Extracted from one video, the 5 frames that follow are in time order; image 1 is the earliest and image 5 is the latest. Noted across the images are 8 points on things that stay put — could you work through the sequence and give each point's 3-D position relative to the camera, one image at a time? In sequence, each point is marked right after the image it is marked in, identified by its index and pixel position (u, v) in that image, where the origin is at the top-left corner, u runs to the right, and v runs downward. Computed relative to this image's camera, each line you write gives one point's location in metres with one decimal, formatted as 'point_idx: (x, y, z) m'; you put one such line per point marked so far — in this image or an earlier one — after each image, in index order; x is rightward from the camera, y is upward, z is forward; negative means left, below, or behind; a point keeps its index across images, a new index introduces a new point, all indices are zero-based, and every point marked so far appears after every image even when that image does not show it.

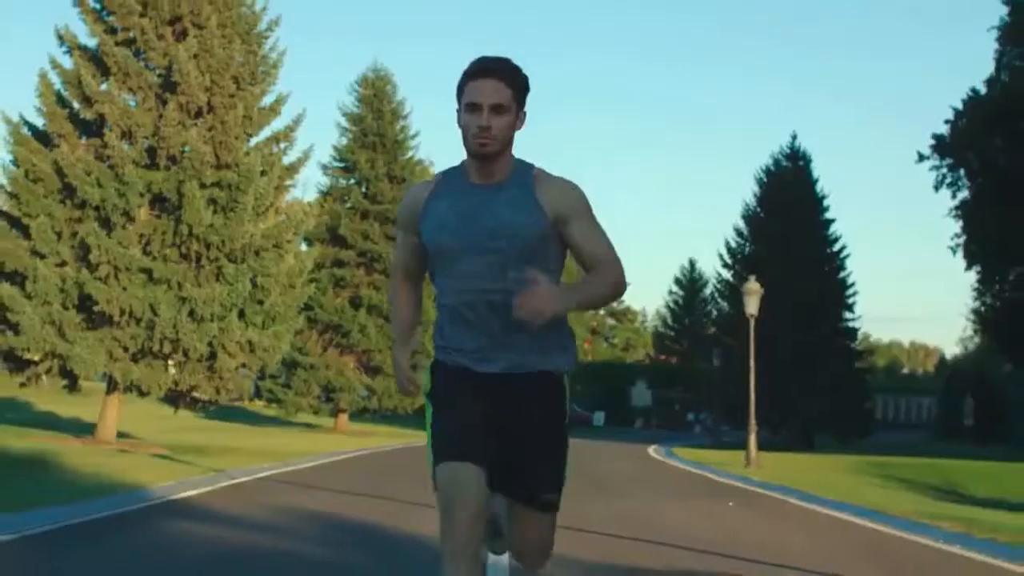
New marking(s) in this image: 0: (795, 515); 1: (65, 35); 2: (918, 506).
0: (+2.8, -2.2, +14.8) m
1: (-4.8, +2.7, +15.9) m
2: (+4.2, -2.2, +15.2) m
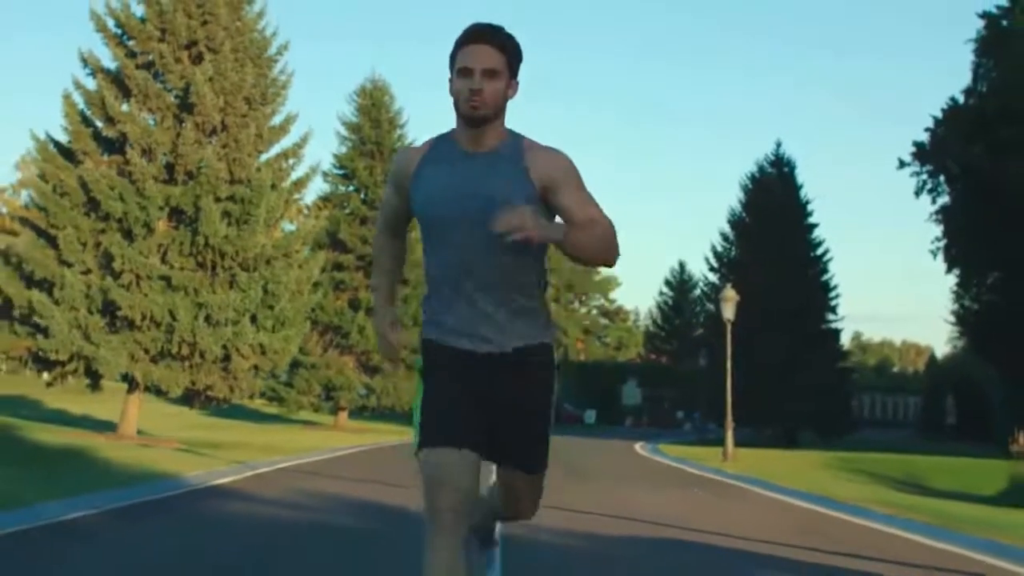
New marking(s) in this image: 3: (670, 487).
0: (+2.8, -2.3, +16.0) m
1: (-4.8, +2.6, +17.0) m
2: (+4.1, -2.3, +16.4) m
3: (+1.9, -2.3, +17.8) m
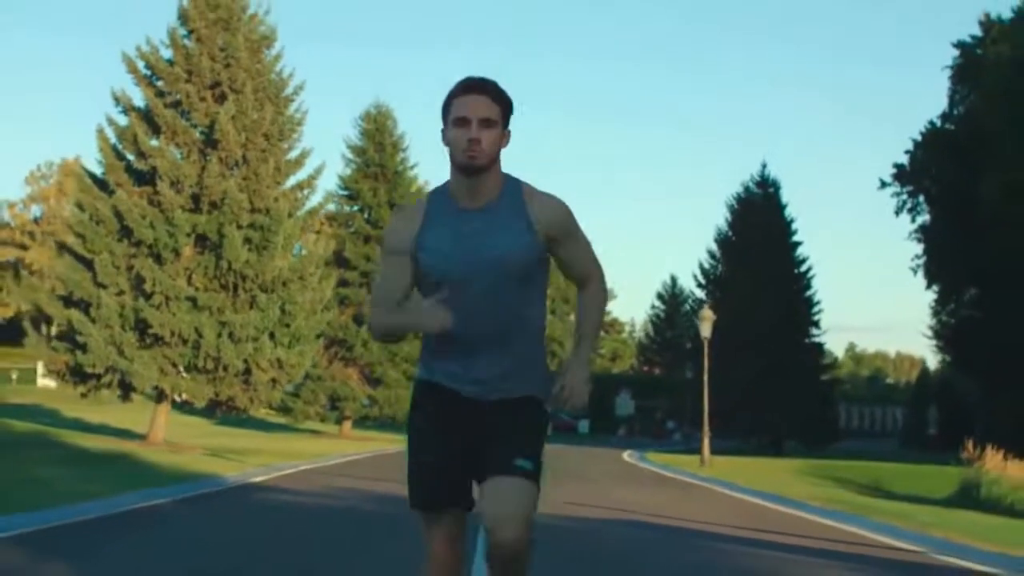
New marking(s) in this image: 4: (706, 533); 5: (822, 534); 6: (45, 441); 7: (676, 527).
0: (+2.7, -2.5, +17.6) m
1: (-4.9, +2.4, +18.6) m
2: (+4.1, -2.5, +18.0) m
3: (+1.9, -2.6, +19.3) m
4: (+1.8, -2.2, +13.2) m
5: (+2.9, -2.3, +13.6) m
6: (-6.0, -2.0, +19.4) m
7: (+1.5, -2.2, +13.7) m
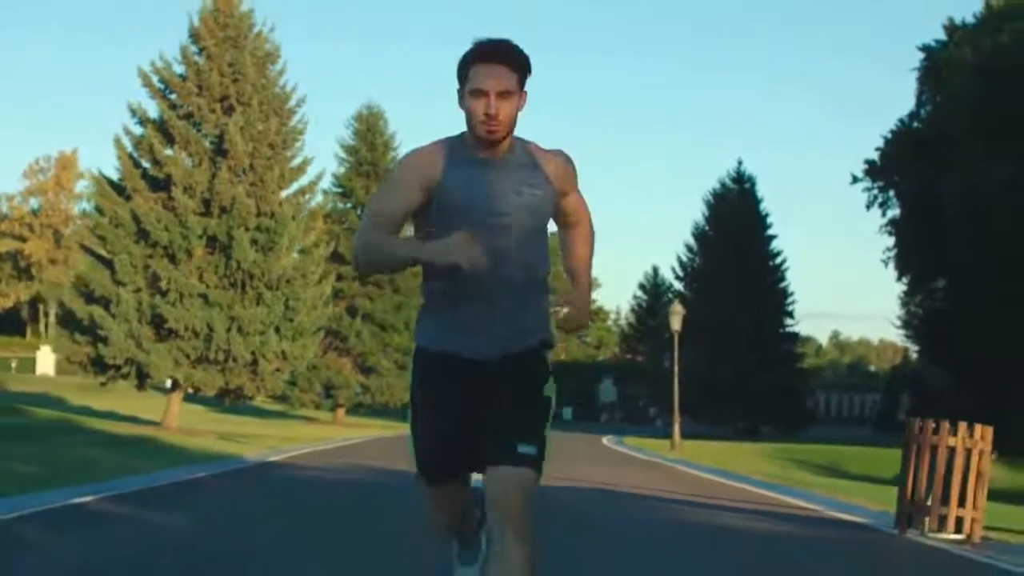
0: (+2.5, -2.5, +19.2) m
1: (-5.1, +2.4, +20.1) m
2: (+3.9, -2.5, +19.6) m
3: (+1.7, -2.6, +21.0) m
4: (+1.6, -2.2, +14.9) m
5: (+2.7, -2.3, +15.3) m
6: (-6.2, -2.0, +21.0) m
7: (+1.4, -2.2, +15.3) m
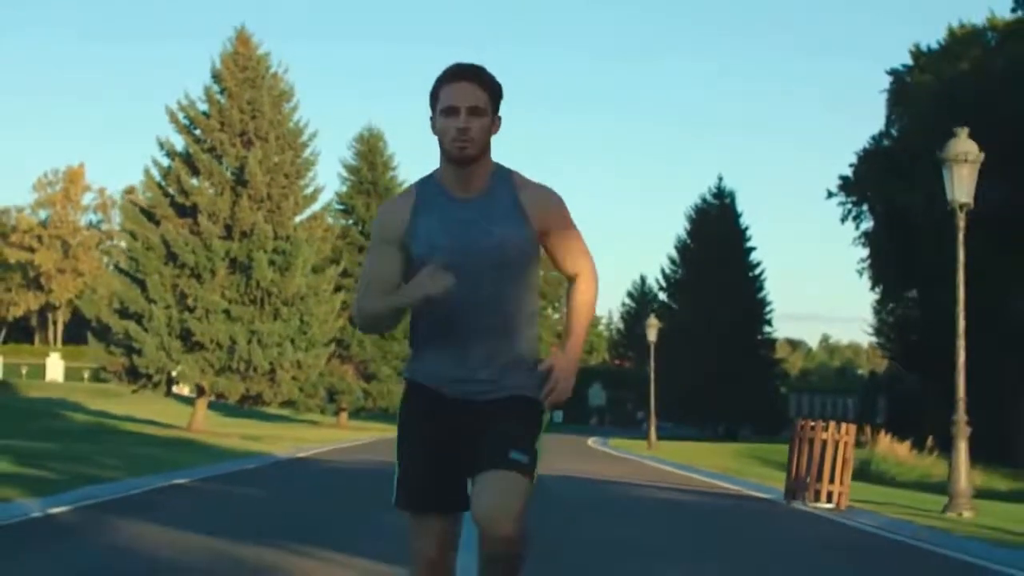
0: (+2.4, -2.7, +21.4) m
1: (-5.2, +2.2, +22.3) m
2: (+3.7, -2.7, +21.8) m
3: (+1.5, -2.8, +23.2) m
4: (+1.5, -2.4, +17.0) m
5: (+2.6, -2.5, +17.5) m
6: (-6.3, -2.2, +23.1) m
7: (+1.3, -2.4, +17.5) m
